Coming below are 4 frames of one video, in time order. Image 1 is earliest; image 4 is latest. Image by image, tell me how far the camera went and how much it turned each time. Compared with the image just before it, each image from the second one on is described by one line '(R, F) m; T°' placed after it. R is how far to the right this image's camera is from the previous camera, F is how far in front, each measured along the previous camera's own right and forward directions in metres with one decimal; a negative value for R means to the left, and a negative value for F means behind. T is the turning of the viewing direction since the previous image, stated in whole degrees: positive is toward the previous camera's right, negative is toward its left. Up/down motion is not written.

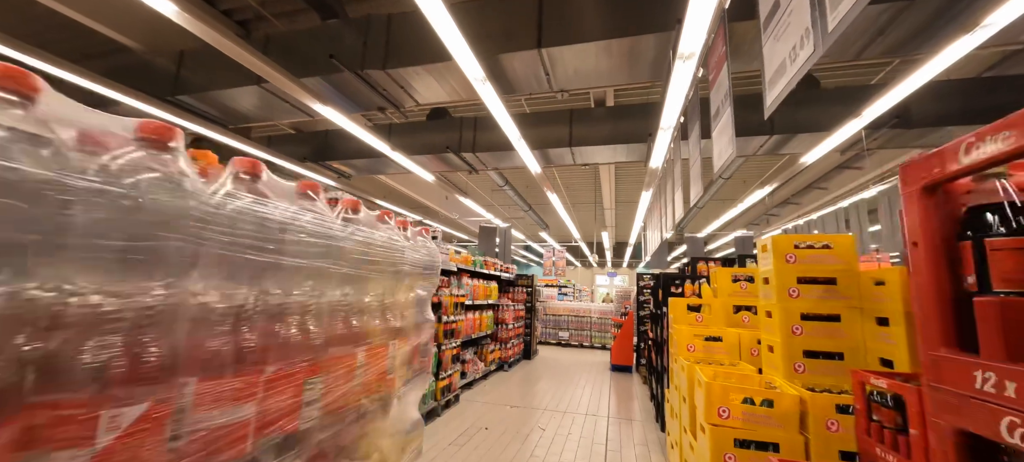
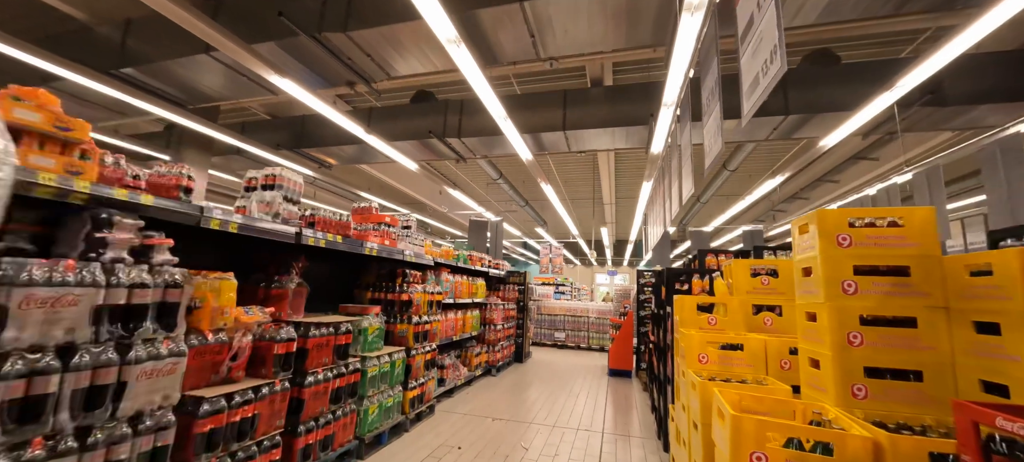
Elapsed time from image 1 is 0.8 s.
(+0.2, +0.5) m; 0°
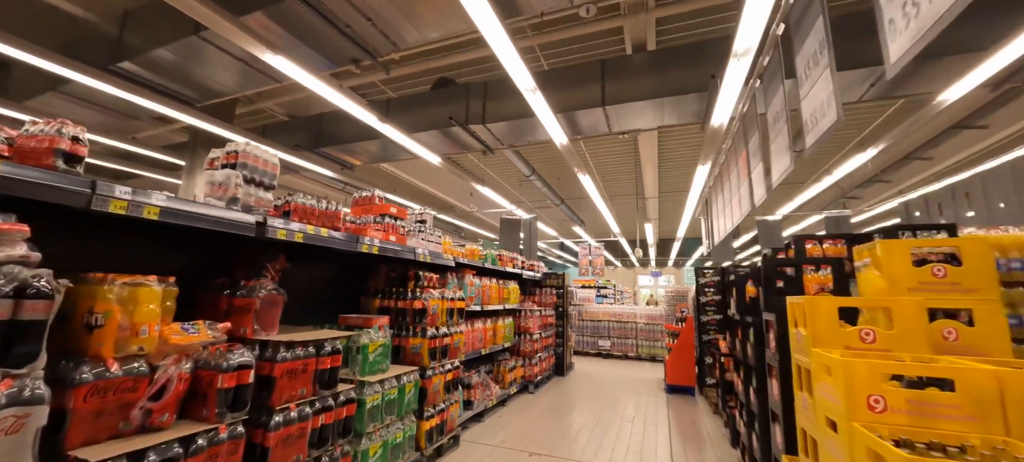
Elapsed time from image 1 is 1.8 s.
(0.0, +0.7) m; -5°
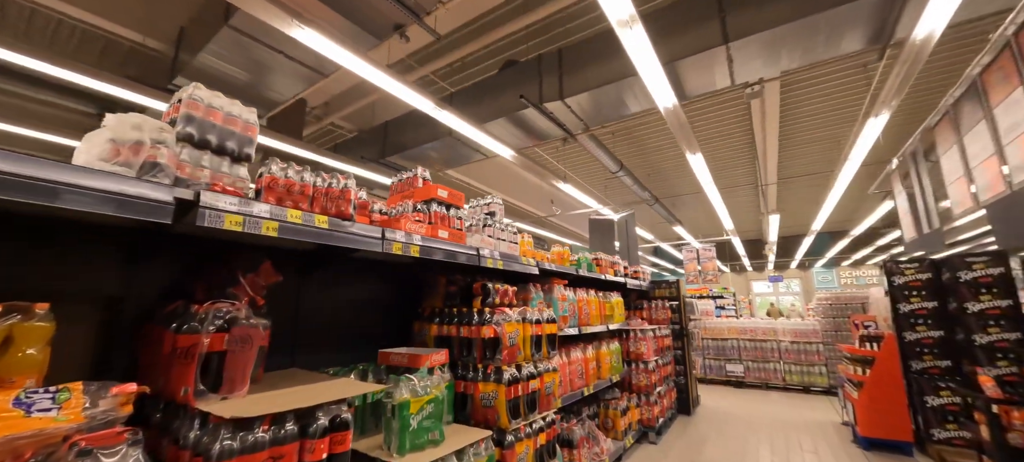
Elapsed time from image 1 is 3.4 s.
(-0.1, +1.0) m; -12°
